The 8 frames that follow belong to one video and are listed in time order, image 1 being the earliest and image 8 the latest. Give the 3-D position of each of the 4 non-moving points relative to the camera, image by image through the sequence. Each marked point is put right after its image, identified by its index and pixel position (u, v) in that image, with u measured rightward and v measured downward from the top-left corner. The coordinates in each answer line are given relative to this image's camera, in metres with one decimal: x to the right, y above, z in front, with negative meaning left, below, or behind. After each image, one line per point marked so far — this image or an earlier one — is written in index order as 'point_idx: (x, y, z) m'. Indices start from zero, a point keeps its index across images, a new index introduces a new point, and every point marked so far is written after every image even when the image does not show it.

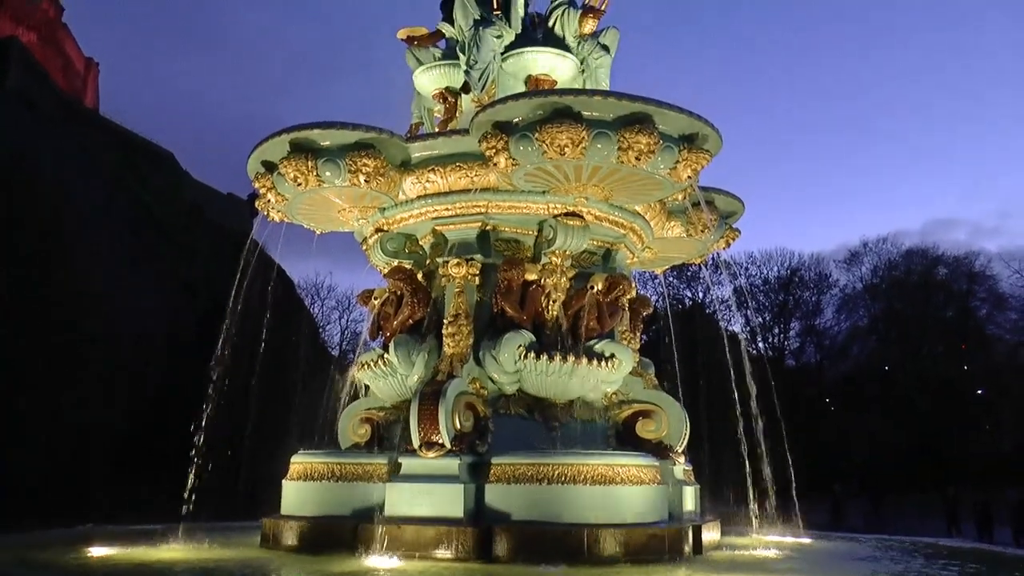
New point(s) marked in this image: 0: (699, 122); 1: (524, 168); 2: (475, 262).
0: (+0.9, +0.8, +7.4) m
1: (+0.1, +0.6, +7.3) m
2: (-0.2, +0.1, +7.6) m
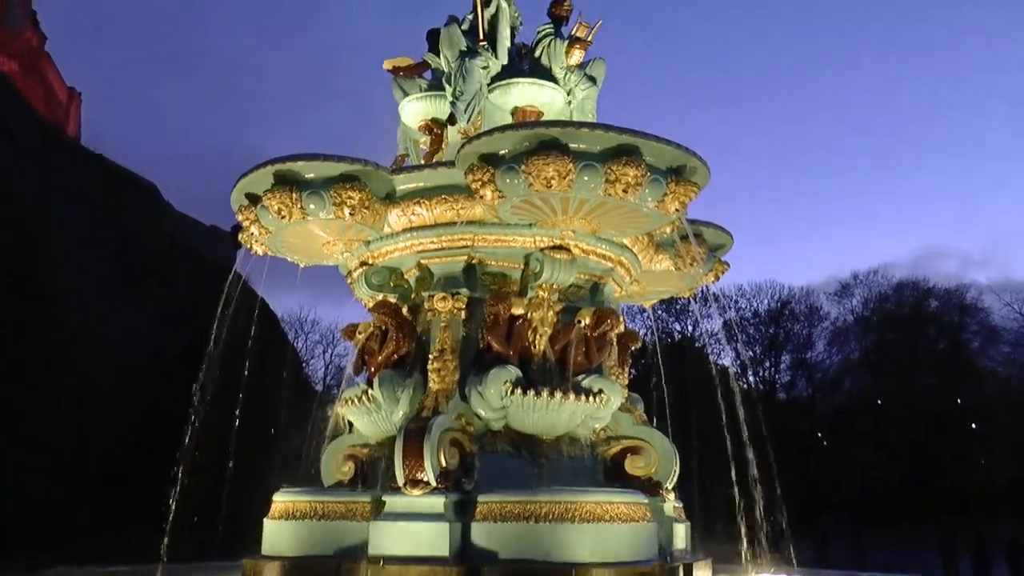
0: (+0.9, +0.7, +7.3) m
1: (0.0, +0.4, +7.2) m
2: (-0.3, 0.0, +7.5) m
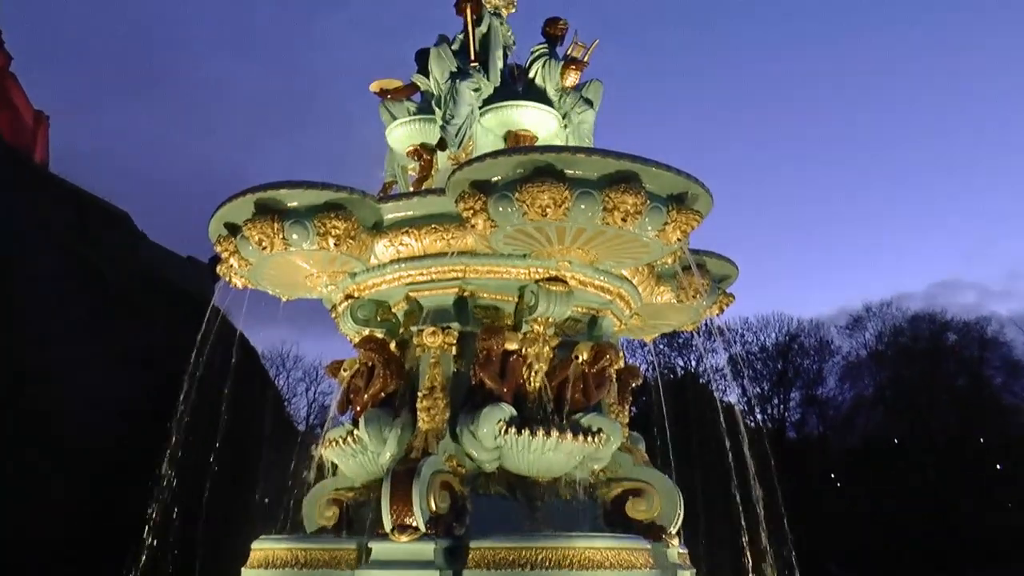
0: (+0.8, +0.5, +7.0) m
1: (0.0, +0.3, +6.9) m
2: (-0.3, -0.2, +7.1) m
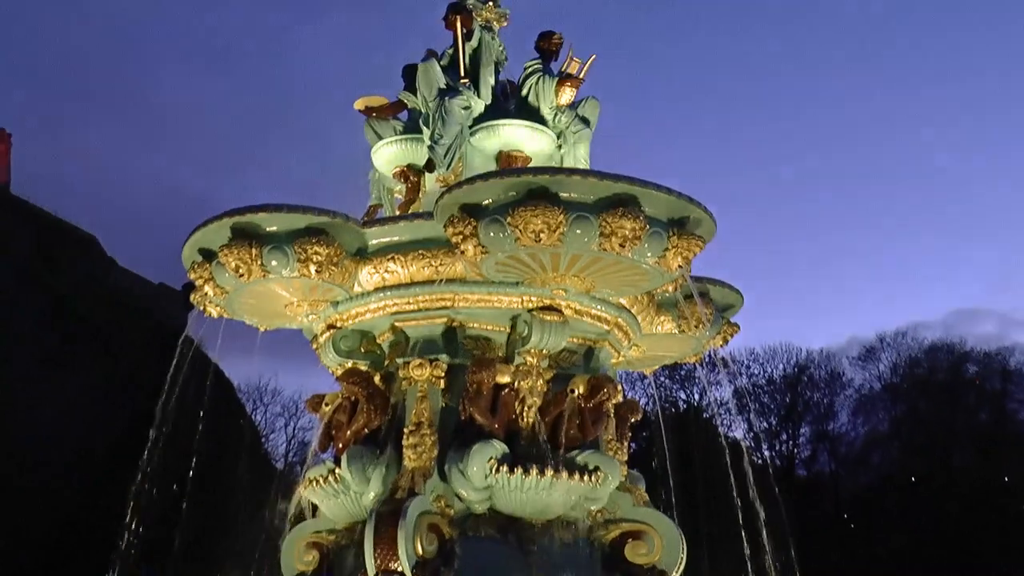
0: (+0.8, +0.4, +6.6) m
1: (-0.1, +0.1, +6.5) m
2: (-0.3, -0.3, +6.7) m
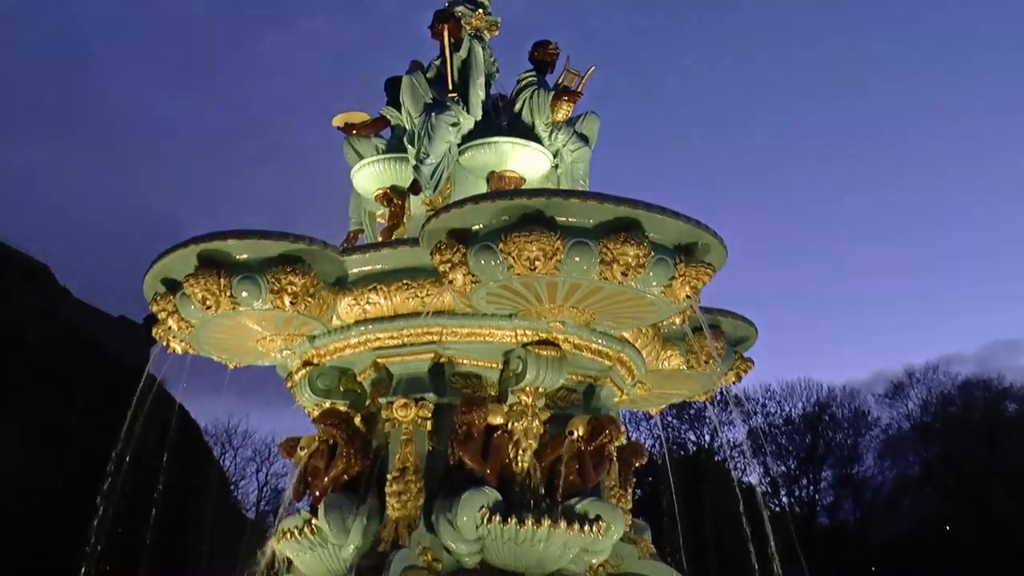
0: (+0.8, +0.2, +6.0) m
1: (-0.1, 0.0, +5.9) m
2: (-0.4, -0.5, +6.2) m
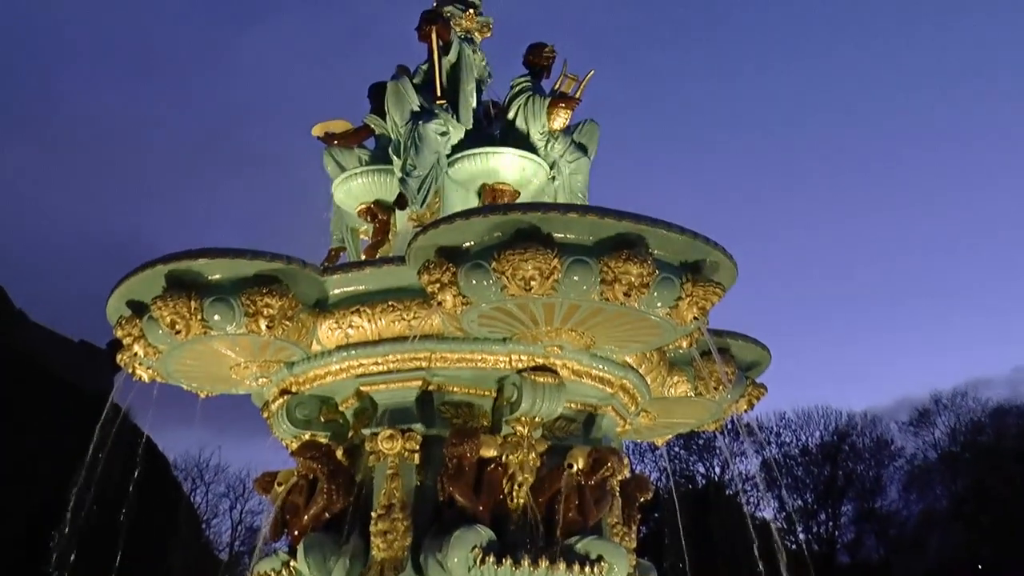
0: (+0.7, +0.2, +5.6) m
1: (-0.1, -0.1, +5.5) m
2: (-0.4, -0.6, +5.7) m
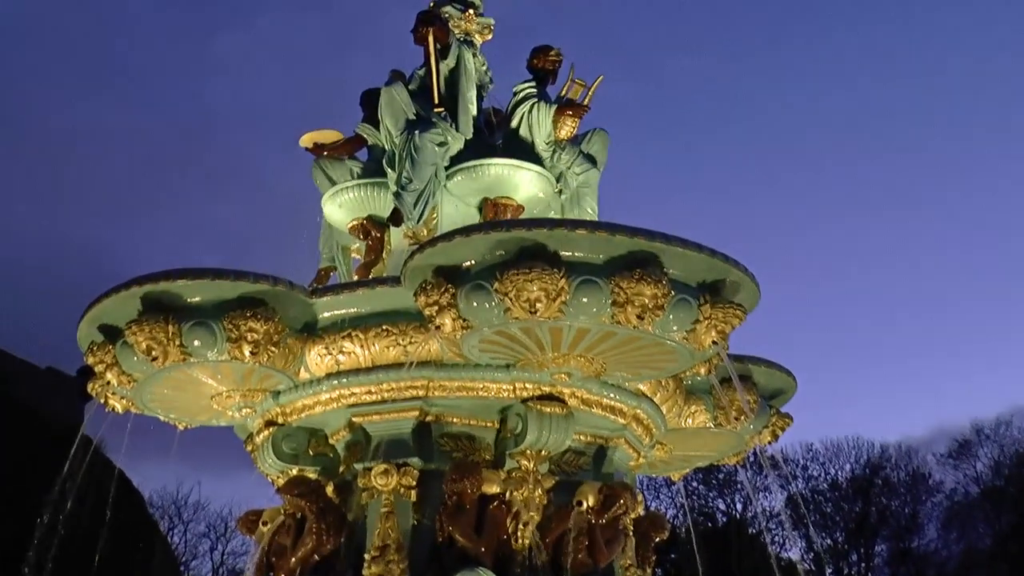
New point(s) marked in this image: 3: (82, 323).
0: (+0.7, +0.1, +5.2) m
1: (-0.1, -0.2, +5.1) m
2: (-0.4, -0.6, +5.3) m
3: (-1.5, -0.1, +5.4) m
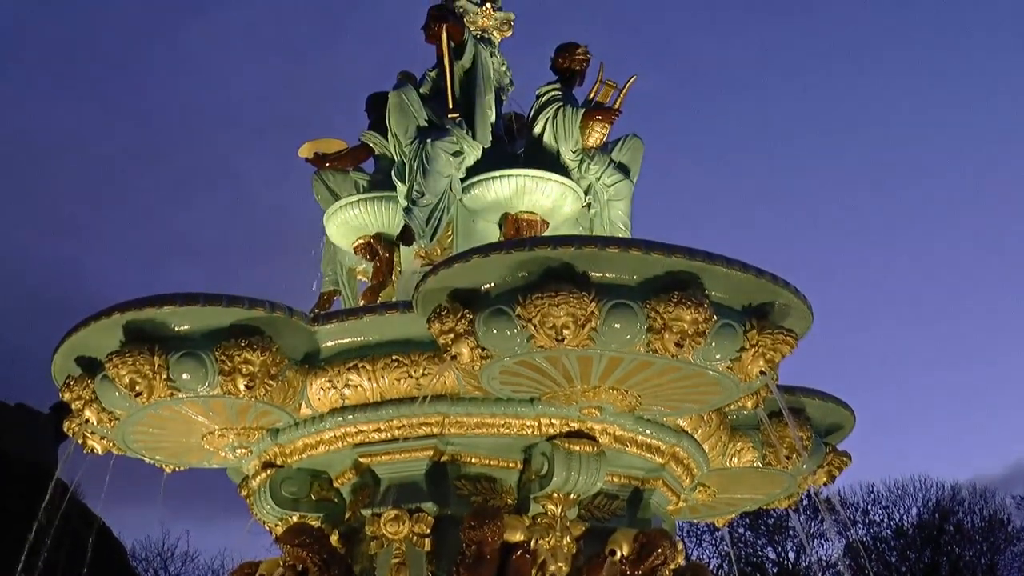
0: (+0.8, 0.0, +4.7) m
1: (0.0, -0.2, +4.5) m
2: (-0.3, -0.7, +4.7) m
3: (-1.5, -0.2, +4.9) m
